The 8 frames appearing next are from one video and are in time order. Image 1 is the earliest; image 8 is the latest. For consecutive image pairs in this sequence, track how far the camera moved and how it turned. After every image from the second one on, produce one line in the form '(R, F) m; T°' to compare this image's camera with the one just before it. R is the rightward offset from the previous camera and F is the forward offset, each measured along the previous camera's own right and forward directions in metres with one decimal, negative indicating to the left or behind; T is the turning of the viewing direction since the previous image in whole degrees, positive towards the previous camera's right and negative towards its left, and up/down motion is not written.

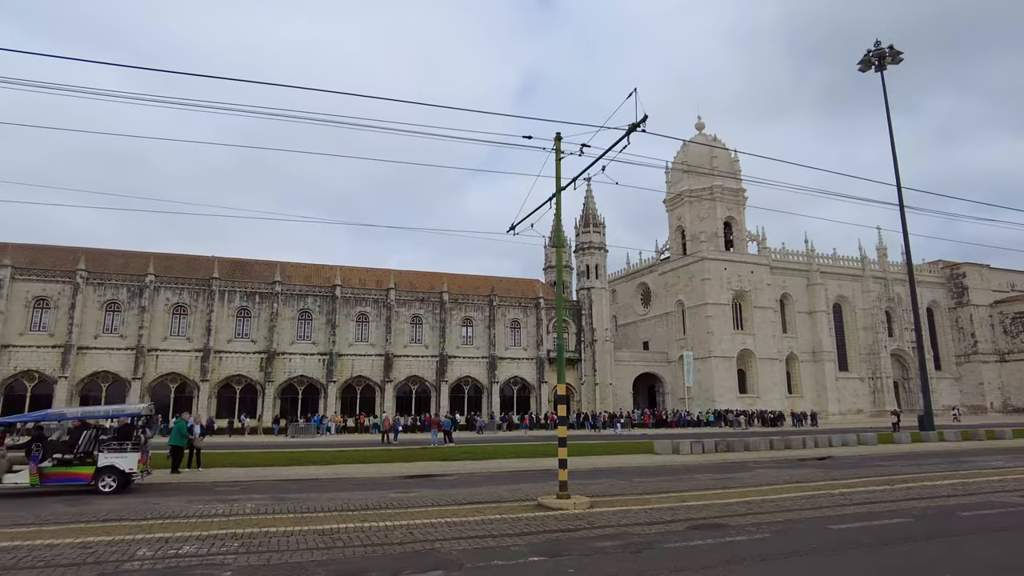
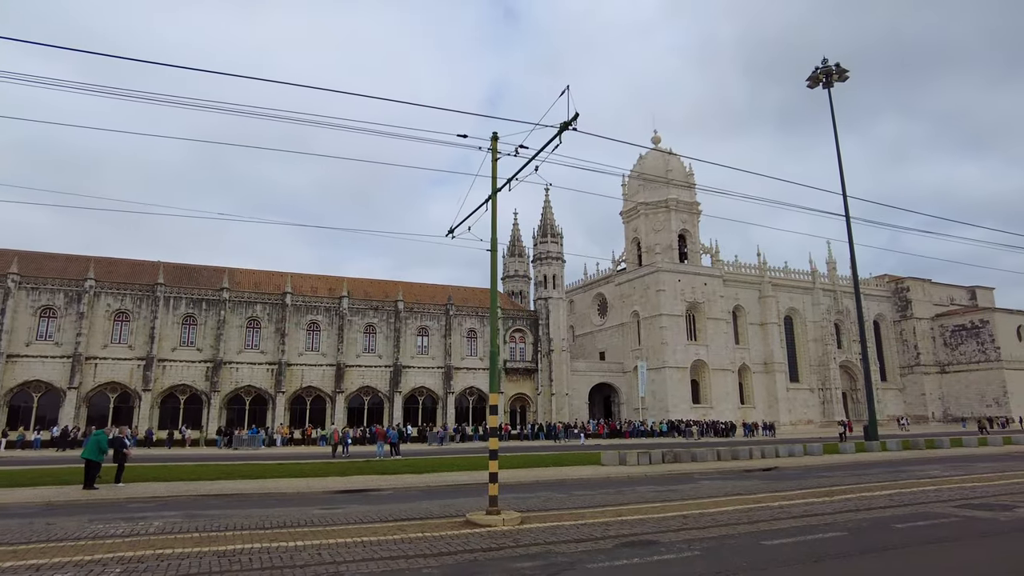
(+0.4, +0.4) m; +3°
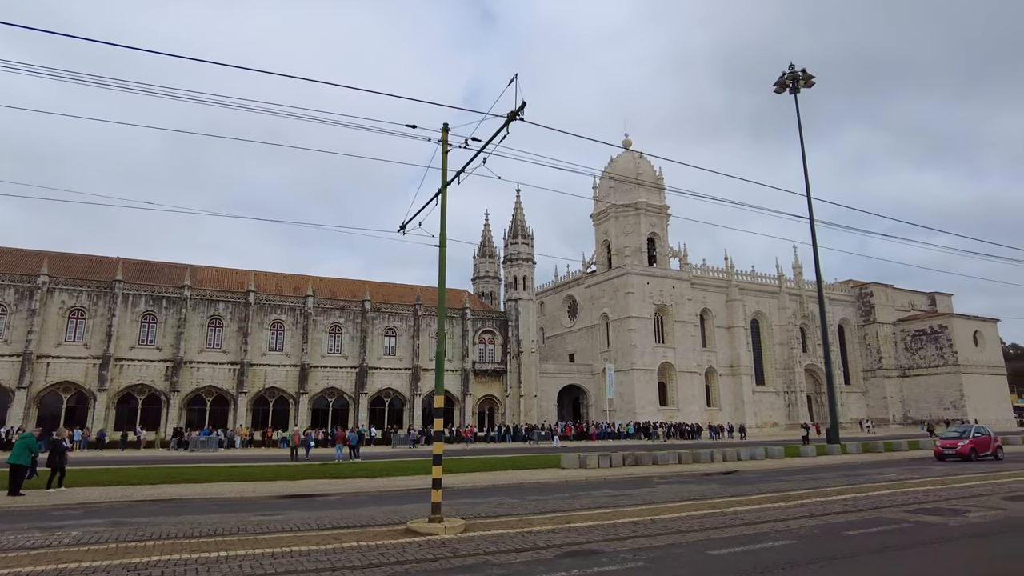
(+0.3, +0.3) m; +2°
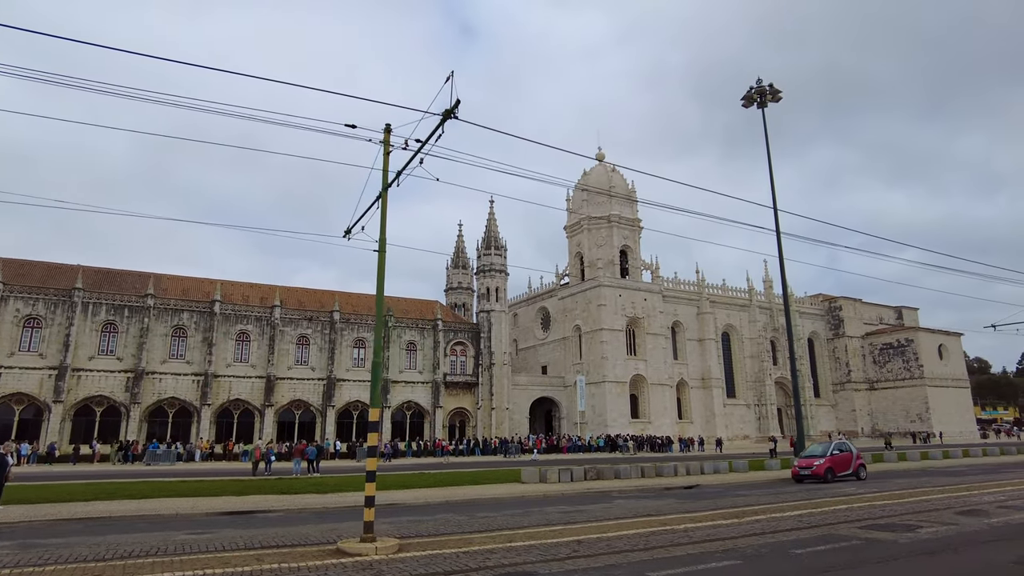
(+0.4, +0.3) m; +2°
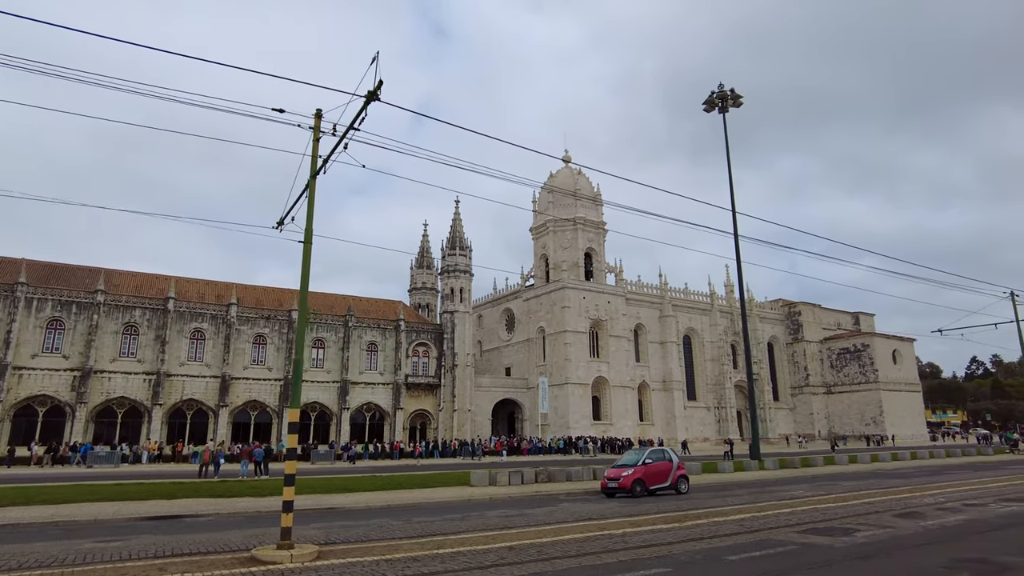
(+0.4, +0.3) m; +3°
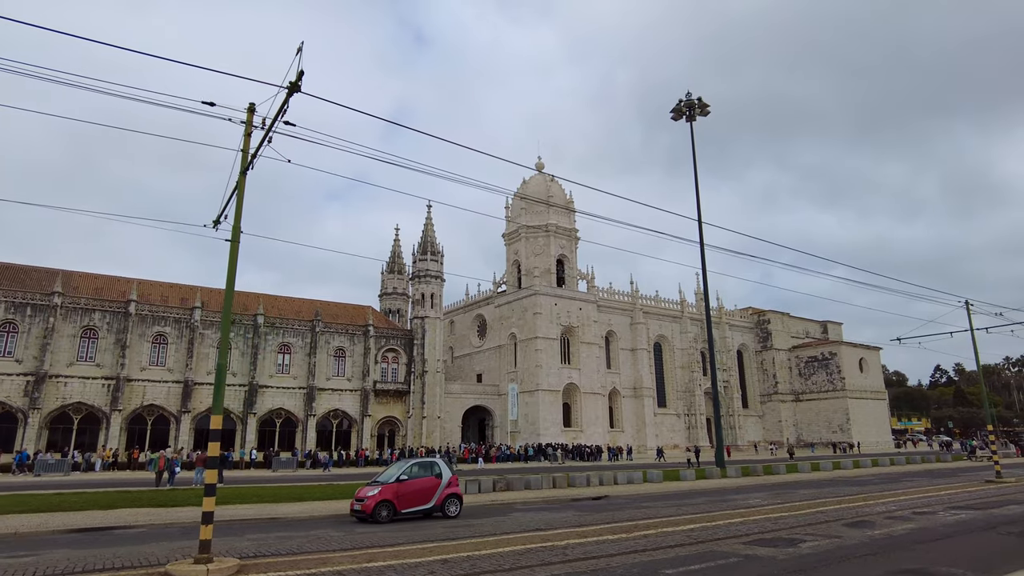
(+0.4, +0.3) m; +2°
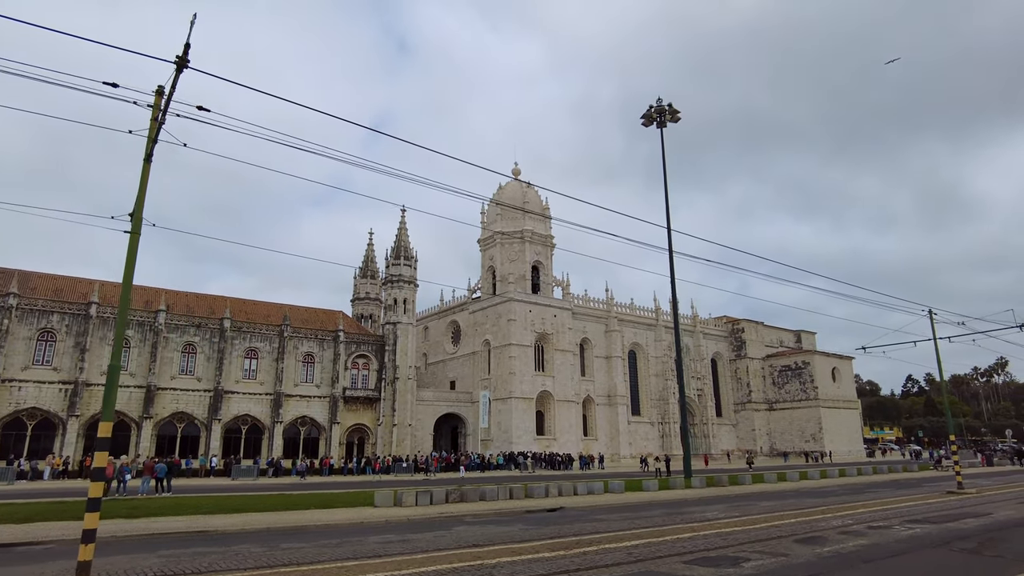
(+0.6, +0.5) m; +2°
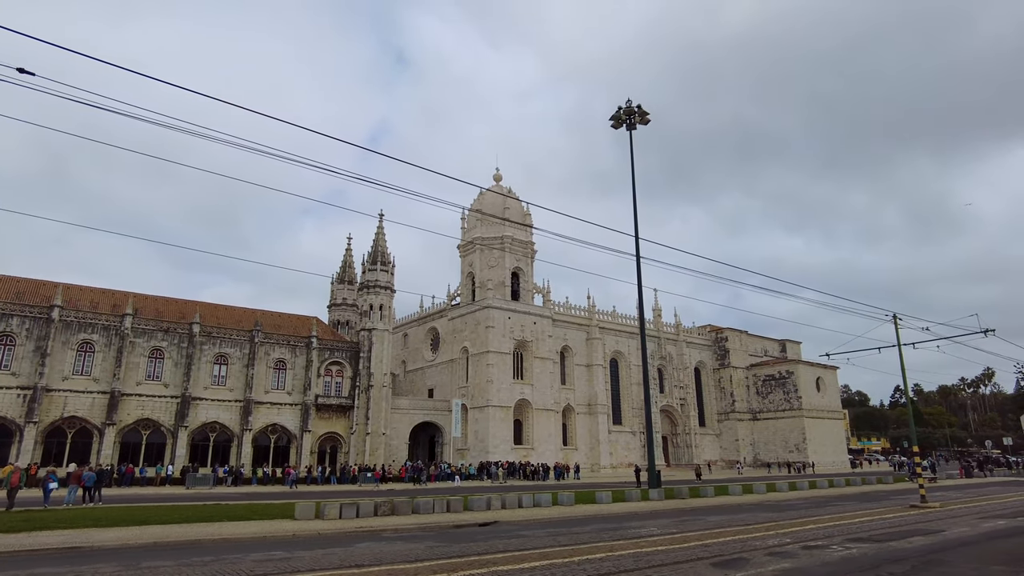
(+1.4, +1.0) m; +1°
